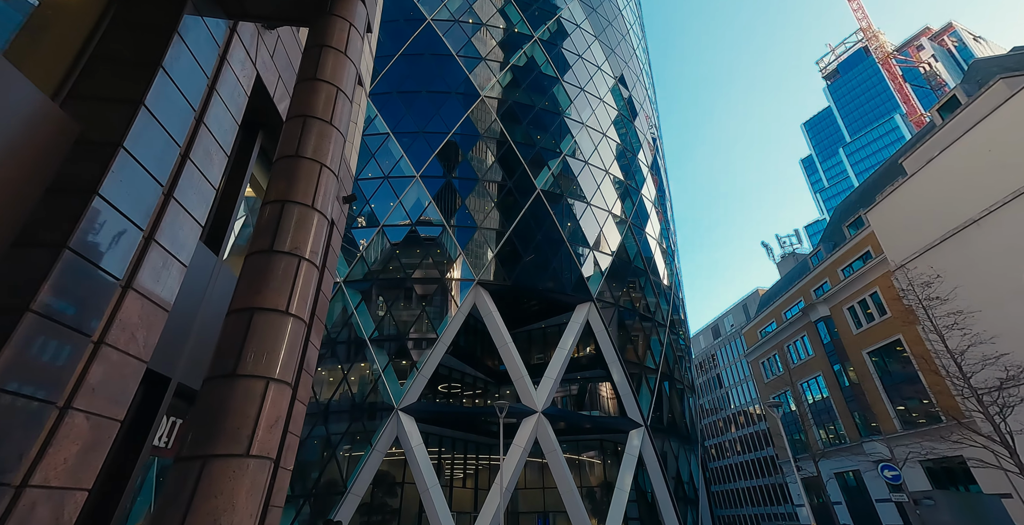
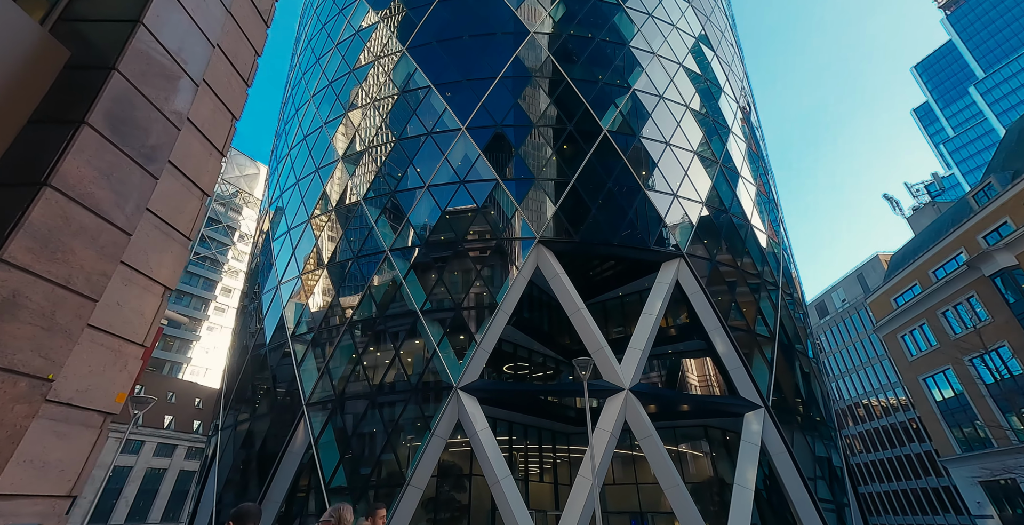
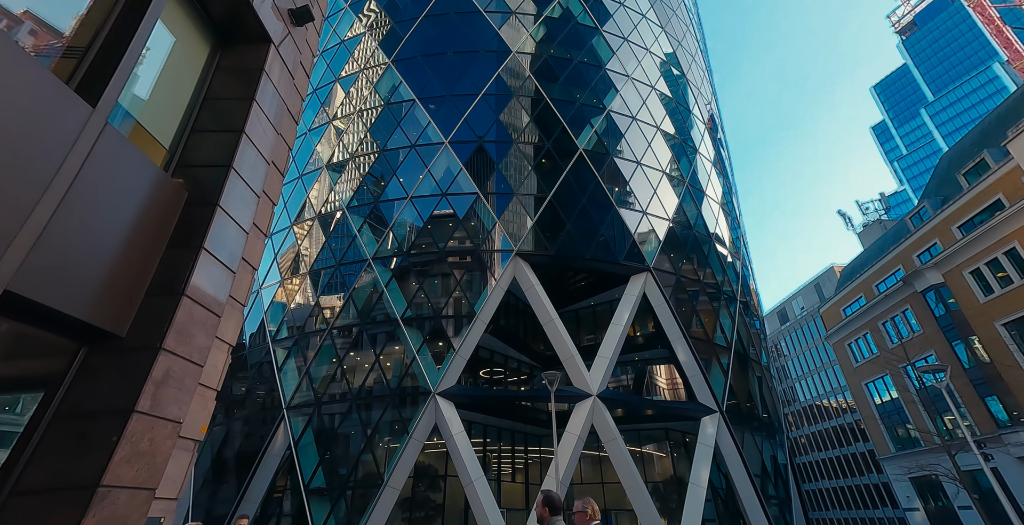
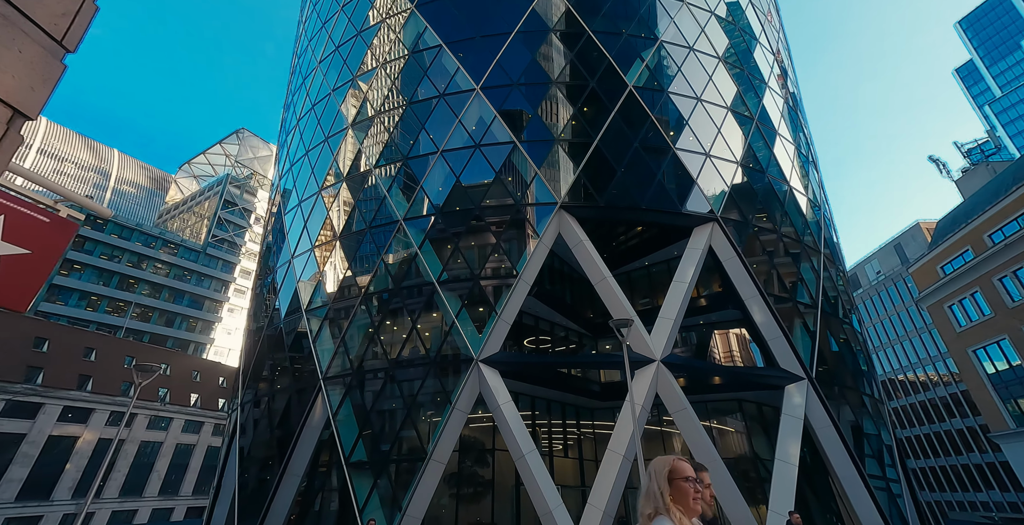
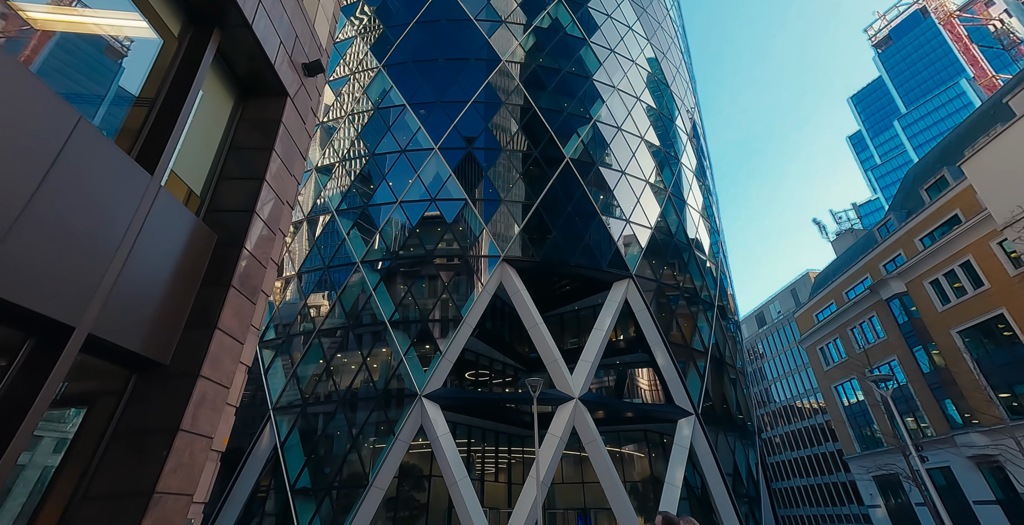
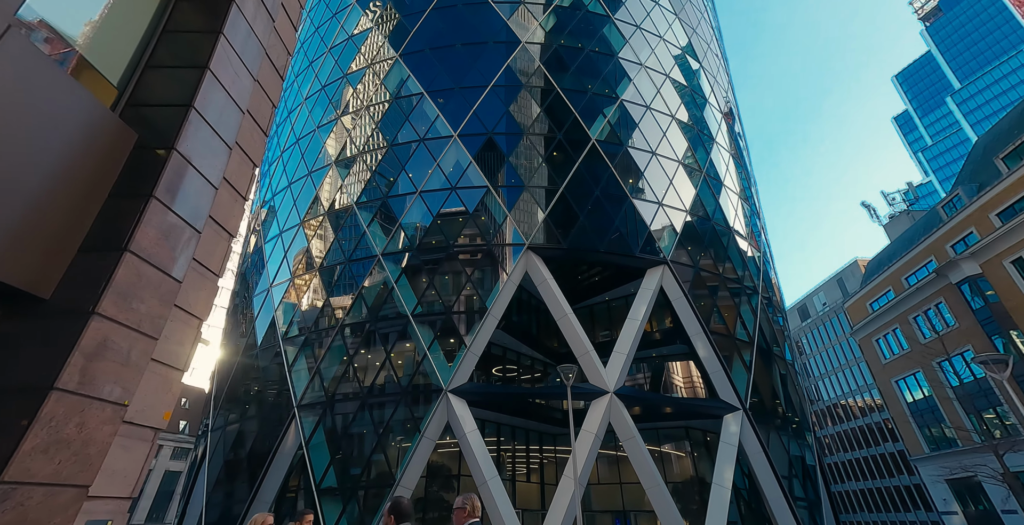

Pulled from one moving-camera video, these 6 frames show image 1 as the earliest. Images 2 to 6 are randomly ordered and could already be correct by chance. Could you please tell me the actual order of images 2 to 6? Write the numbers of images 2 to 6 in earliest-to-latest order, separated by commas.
5, 3, 6, 2, 4
